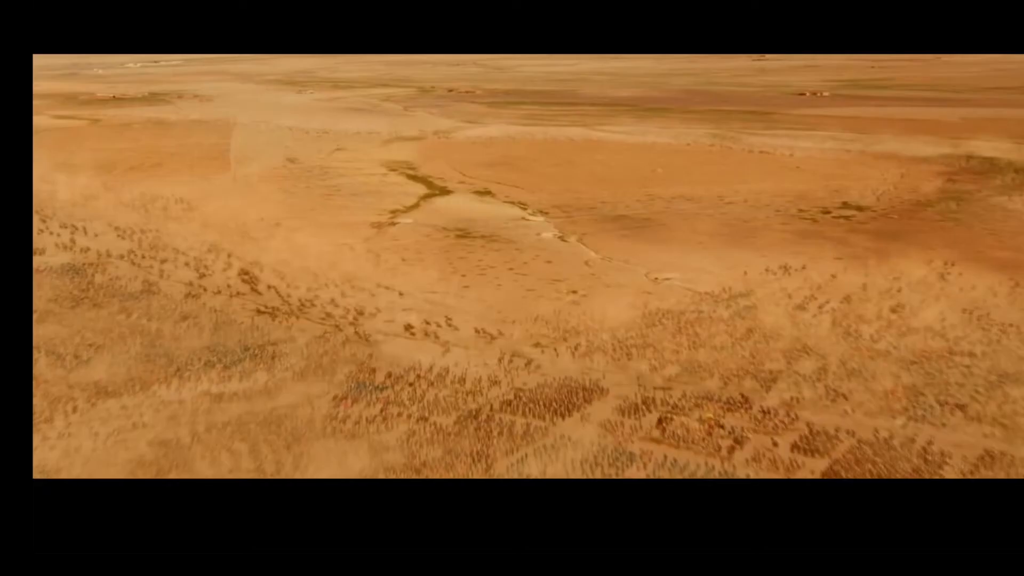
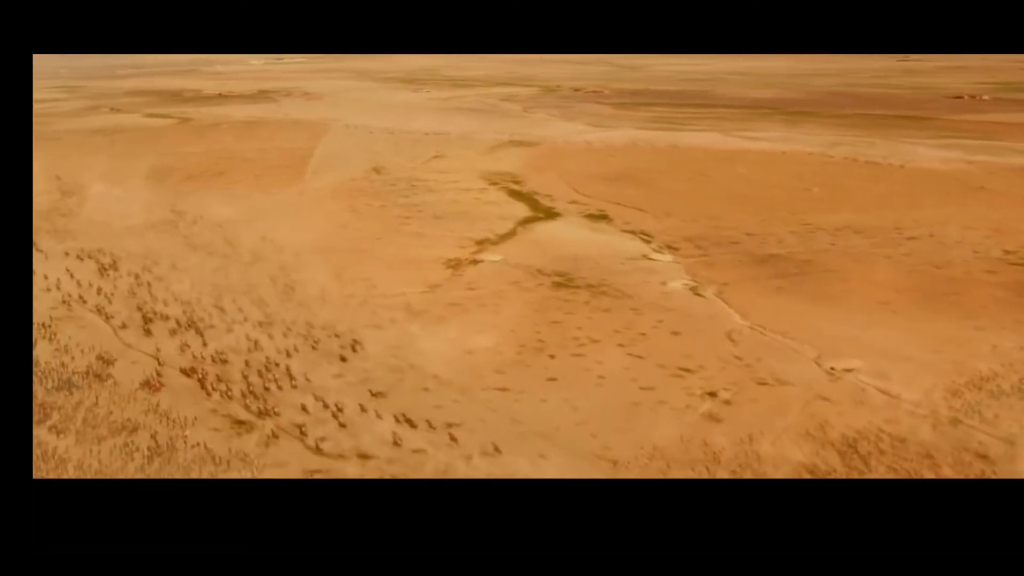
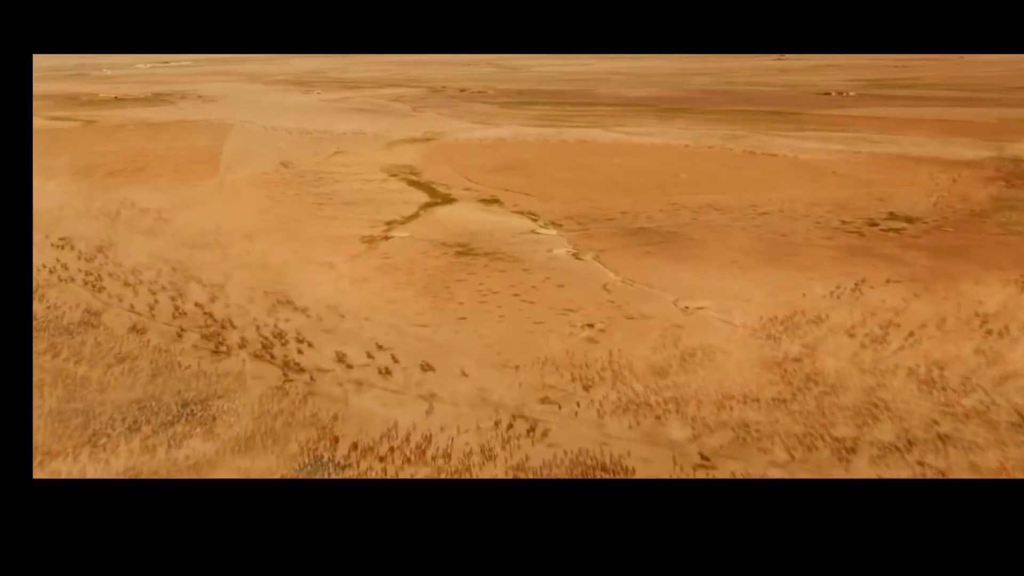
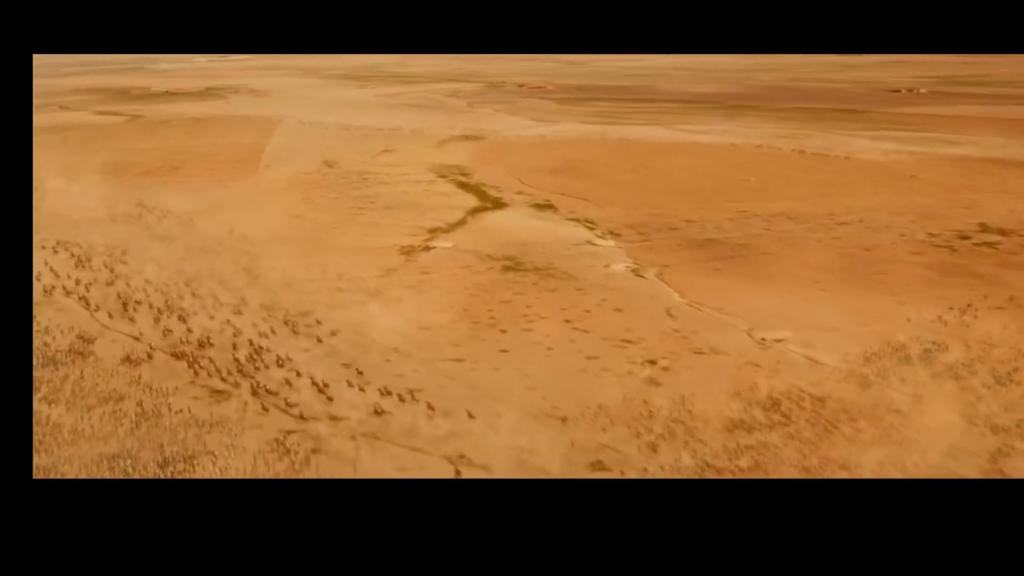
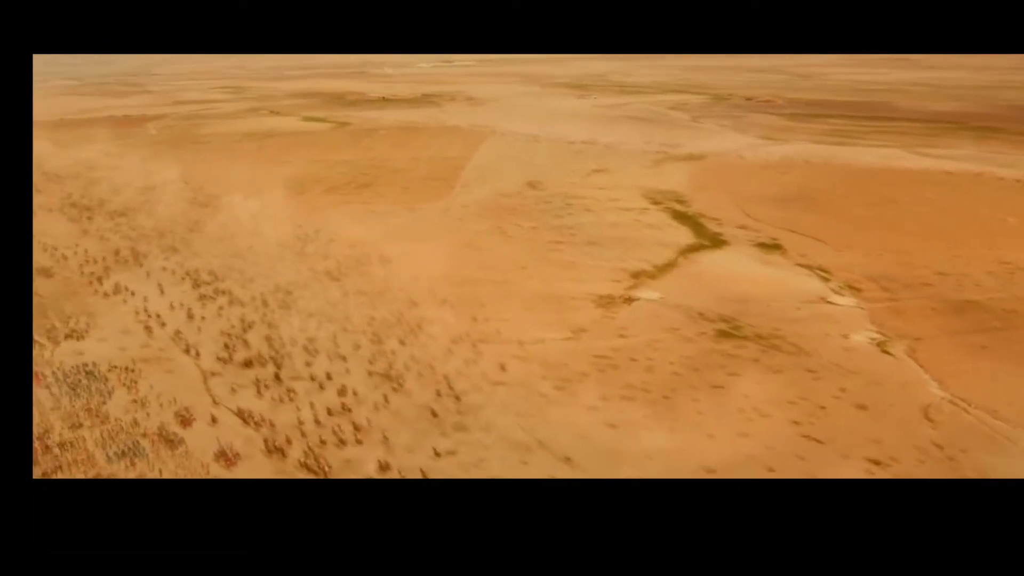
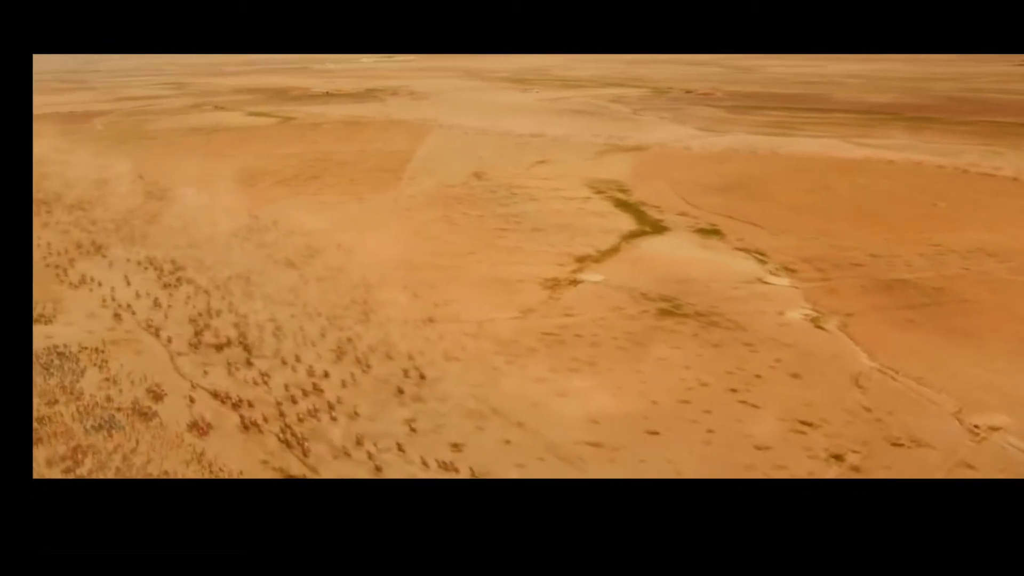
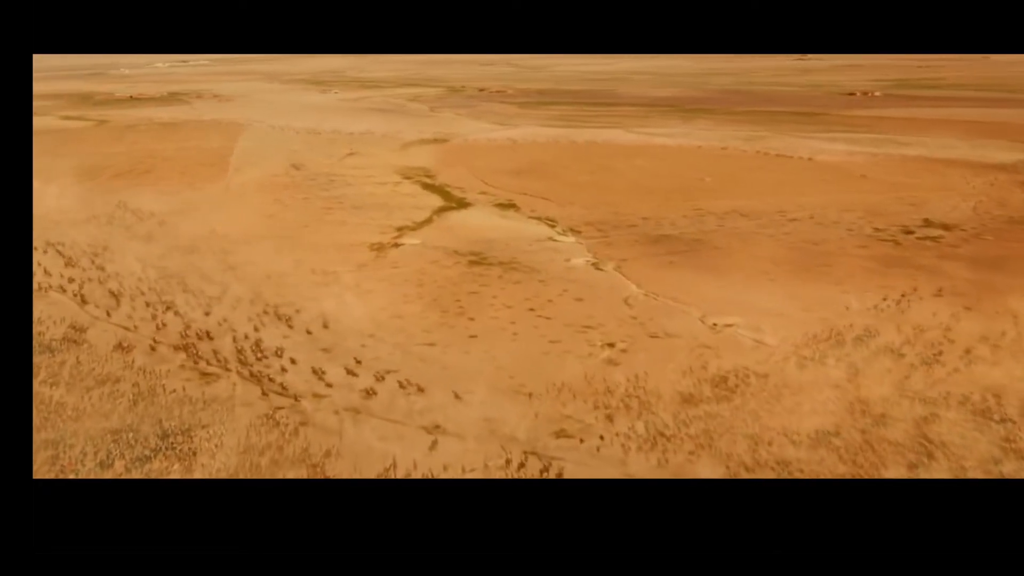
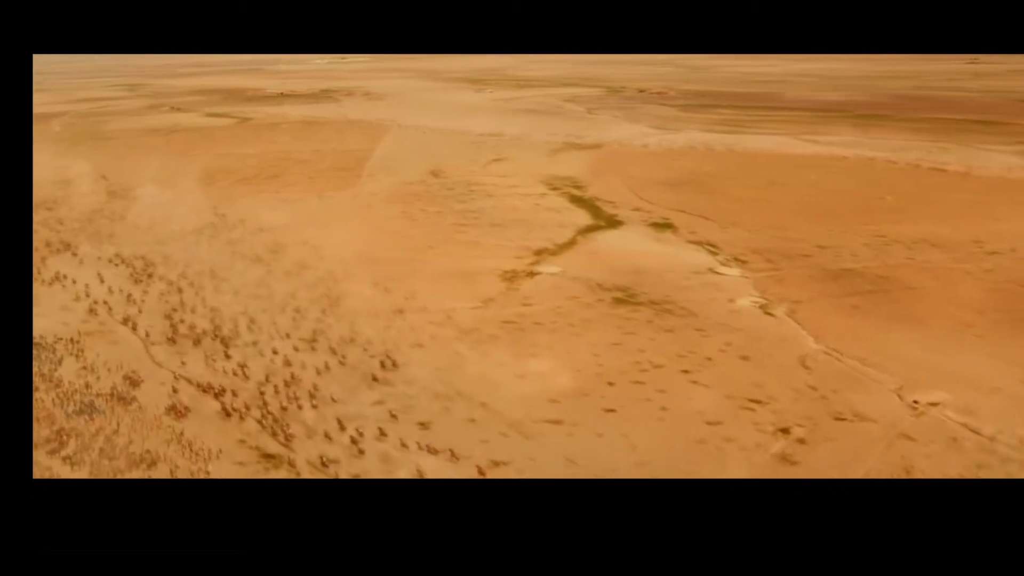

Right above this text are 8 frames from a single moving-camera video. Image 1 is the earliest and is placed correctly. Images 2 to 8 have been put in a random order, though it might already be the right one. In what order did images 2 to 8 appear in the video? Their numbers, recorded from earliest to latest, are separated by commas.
3, 7, 4, 2, 8, 6, 5
